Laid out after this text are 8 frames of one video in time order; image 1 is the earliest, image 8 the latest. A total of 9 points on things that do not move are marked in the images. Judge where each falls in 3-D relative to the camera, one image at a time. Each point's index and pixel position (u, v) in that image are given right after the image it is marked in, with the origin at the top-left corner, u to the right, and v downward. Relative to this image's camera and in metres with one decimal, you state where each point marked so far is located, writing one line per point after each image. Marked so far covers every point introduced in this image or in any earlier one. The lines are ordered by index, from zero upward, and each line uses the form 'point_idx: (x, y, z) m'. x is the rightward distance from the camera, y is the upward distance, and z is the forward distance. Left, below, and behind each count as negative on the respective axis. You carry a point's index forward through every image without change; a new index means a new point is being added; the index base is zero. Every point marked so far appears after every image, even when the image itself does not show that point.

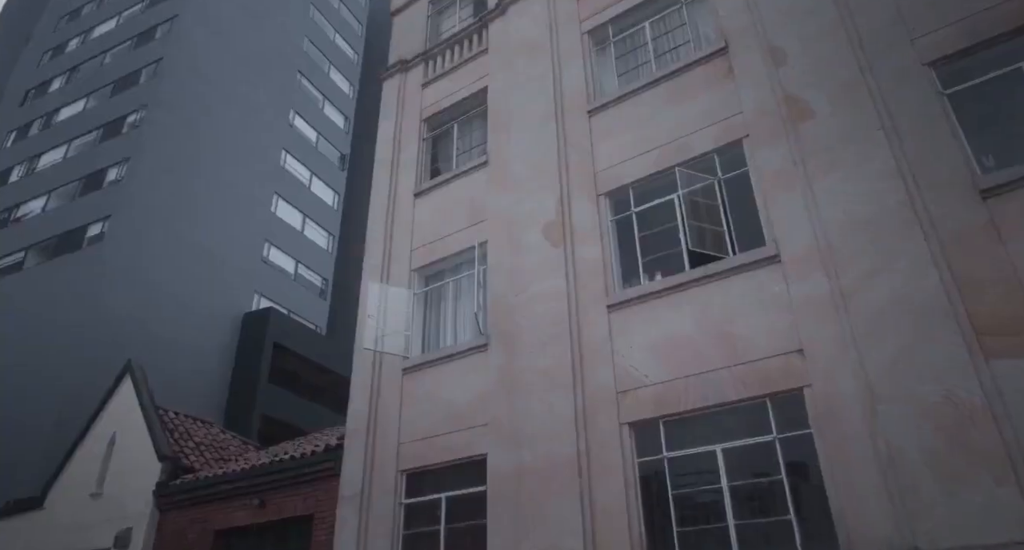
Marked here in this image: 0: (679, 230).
0: (+2.4, +0.6, +11.1) m
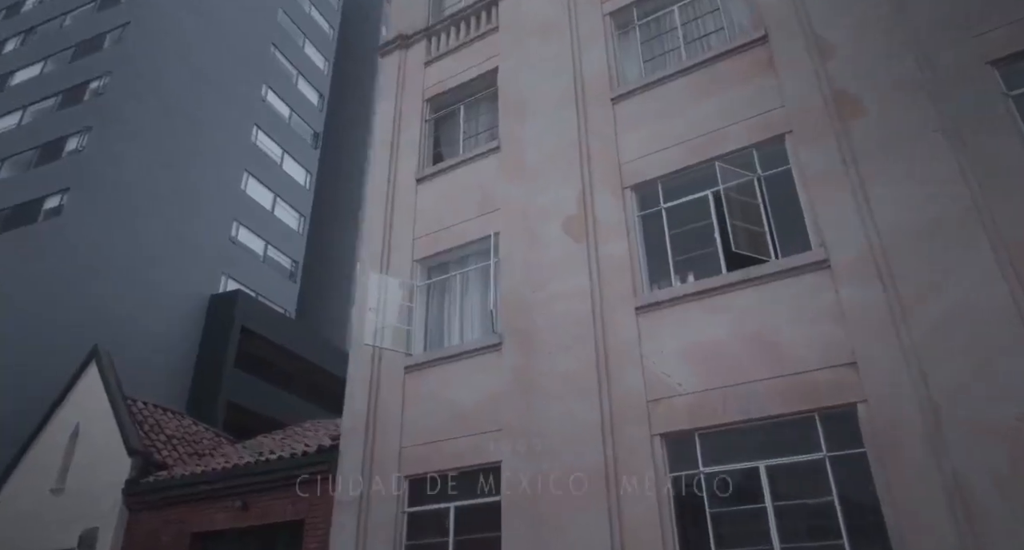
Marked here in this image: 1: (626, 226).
0: (+2.7, +0.6, +10.5) m
1: (+1.6, +0.7, +11.1) m
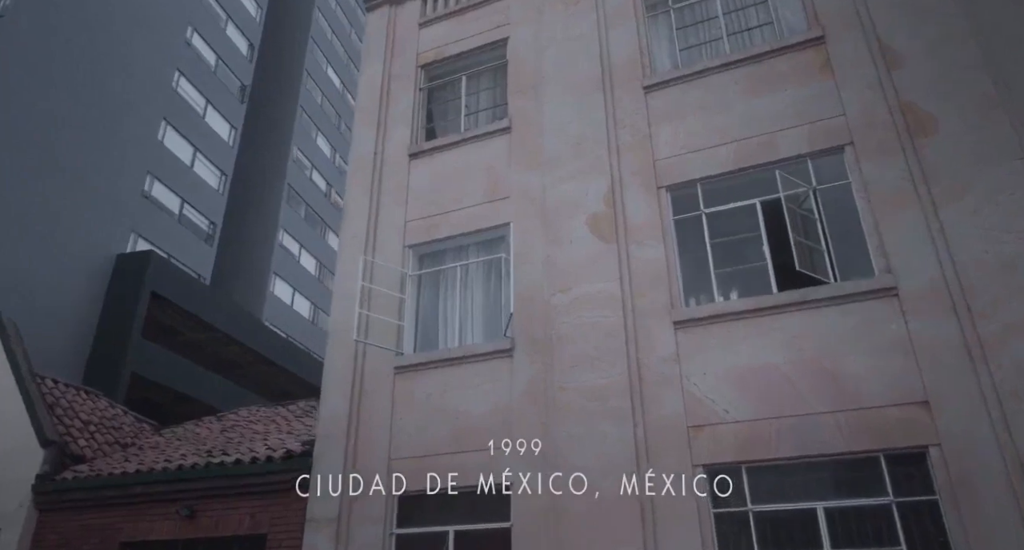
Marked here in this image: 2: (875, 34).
0: (+3.1, +0.4, +9.6) m
1: (+1.9, +0.6, +10.1) m
2: (+4.6, +3.1, +10.0) m
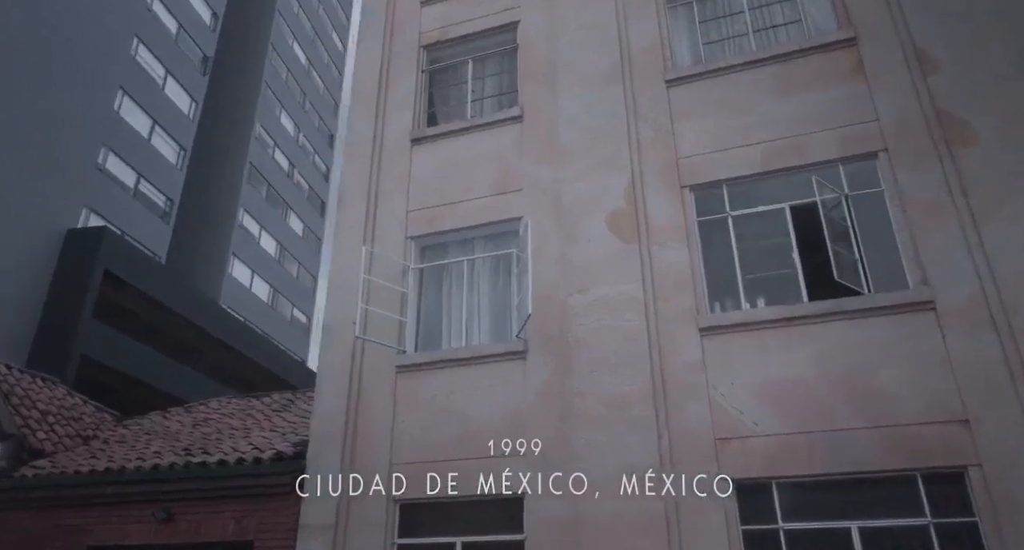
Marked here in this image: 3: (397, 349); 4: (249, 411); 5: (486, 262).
0: (+3.3, +0.3, +9.3) m
1: (+2.2, +0.5, +9.7) m
2: (+4.9, +2.9, +9.7) m
3: (-1.5, -1.0, +10.5) m
4: (-4.9, -2.5, +14.5) m
5: (-0.4, +0.2, +10.9) m
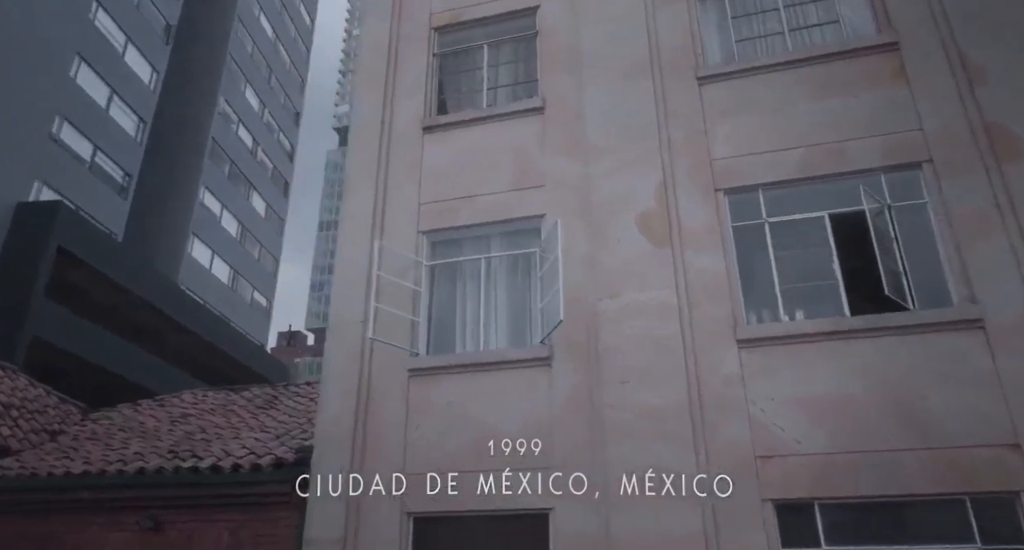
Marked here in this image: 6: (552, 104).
0: (+3.7, +0.2, +9.0) m
1: (+2.5, +0.4, +9.3) m
2: (+5.3, +2.8, +9.4) m
3: (-1.3, -1.0, +9.9) m
4: (-4.9, -2.3, +13.7) m
5: (-0.1, +0.2, +10.4) m
6: (+0.5, +2.3, +10.7) m
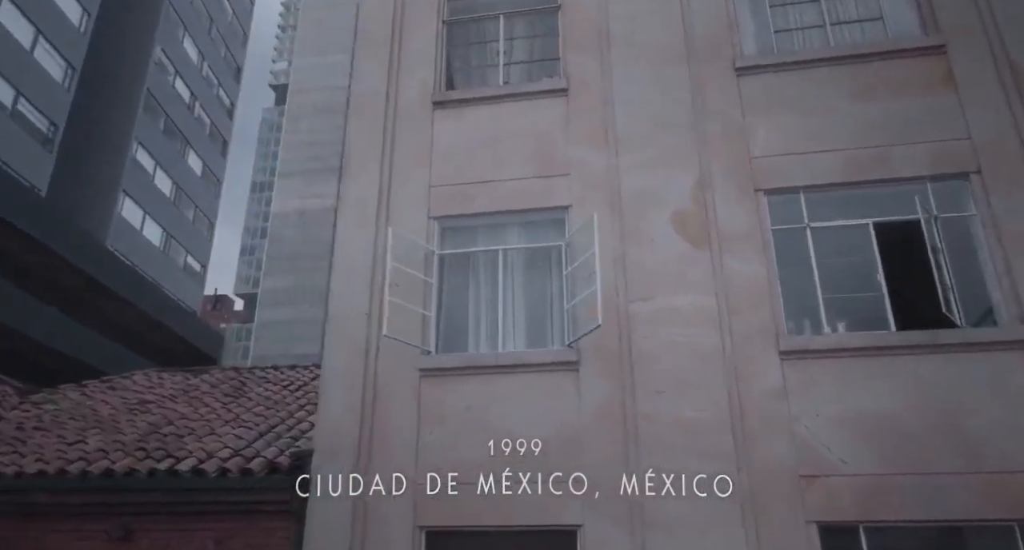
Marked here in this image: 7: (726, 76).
0: (+4.0, +0.1, +8.6) m
1: (+2.8, +0.4, +8.8) m
2: (+5.7, +2.6, +9.1) m
3: (-1.1, -0.9, +9.1) m
4: (-5.1, -1.9, +12.5) m
5: (+0.1, +0.3, +9.6) m
6: (+0.8, +2.4, +10.0) m
7: (+2.6, +2.5, +9.7) m
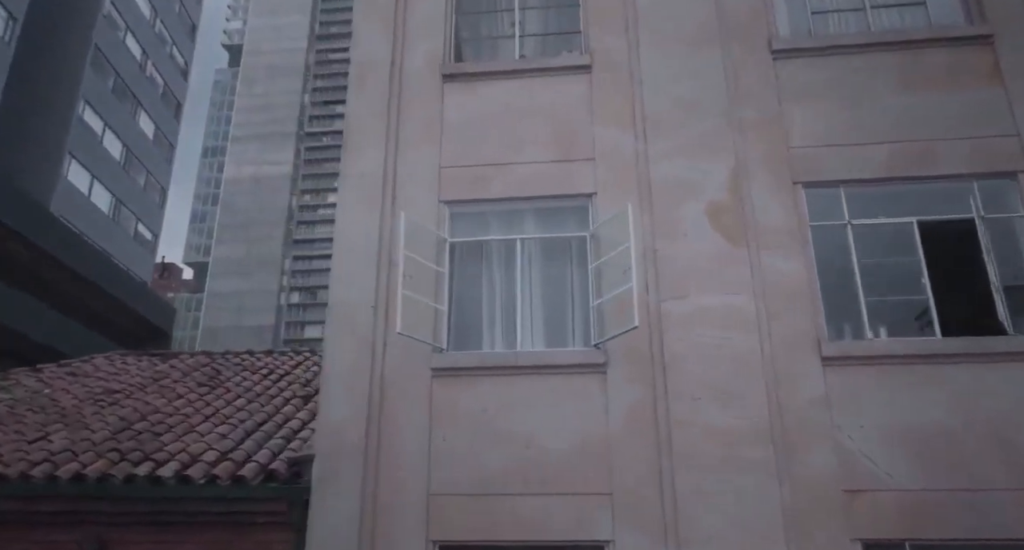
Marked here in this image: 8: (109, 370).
0: (+4.3, 0.0, +8.2) m
1: (+3.1, +0.4, +8.3) m
2: (+6.0, +2.6, +8.7) m
3: (-0.8, -0.8, +8.3) m
4: (-5.1, -1.6, +11.6) m
5: (+0.3, +0.4, +8.9) m
6: (+1.1, +2.5, +9.2) m
7: (+2.9, +2.5, +9.1) m
8: (-6.3, -1.5, +12.3) m
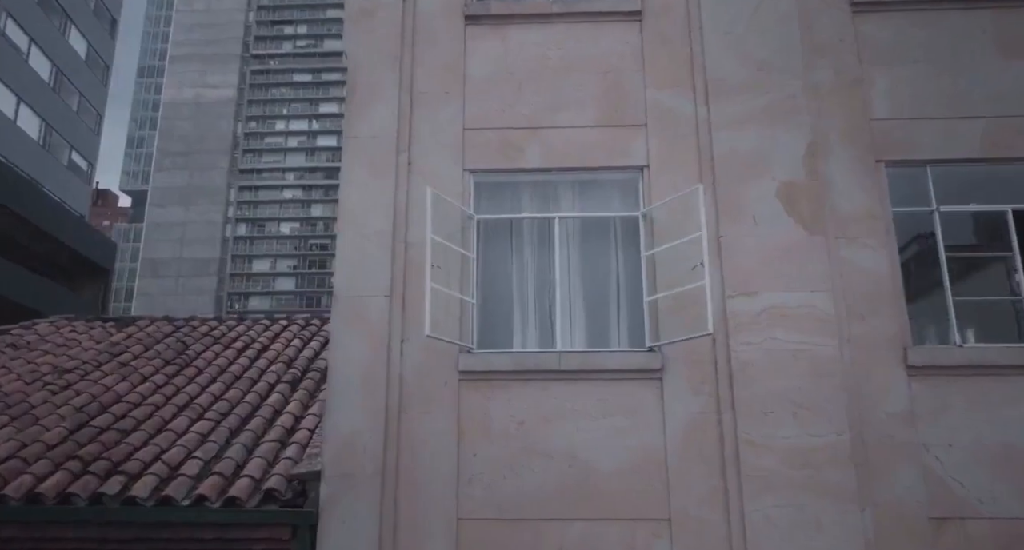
0: (+4.7, +0.1, +7.3) m
1: (+3.4, +0.4, +7.2) m
2: (+6.4, +2.6, +7.7) m
3: (-0.5, -0.6, +7.1) m
4: (-5.0, -1.1, +10.1) m
5: (+0.7, +0.5, +7.7) m
6: (+1.4, +2.7, +7.8) m
7: (+3.2, +2.6, +7.8) m
8: (-6.3, -0.9, +10.8) m
